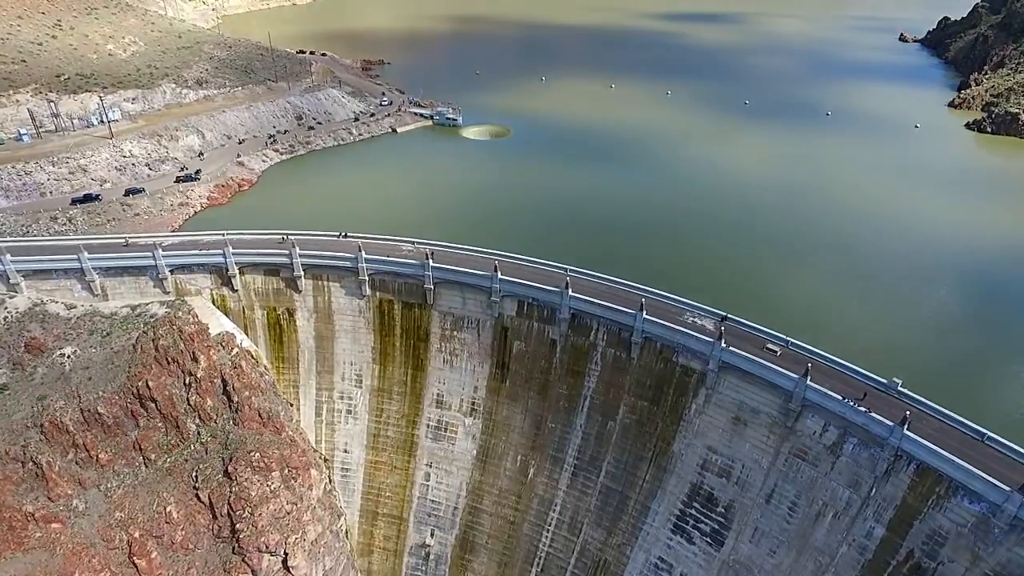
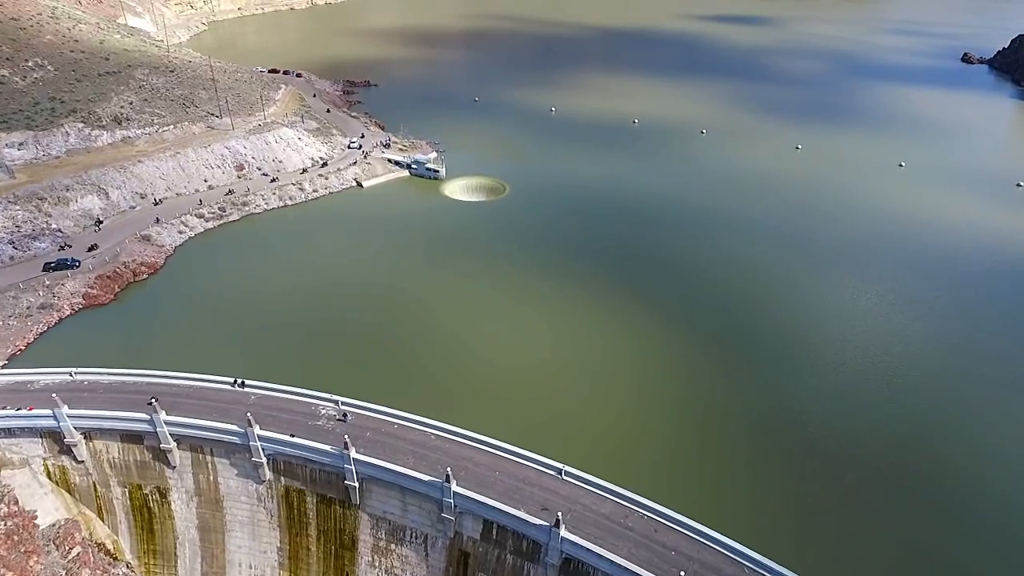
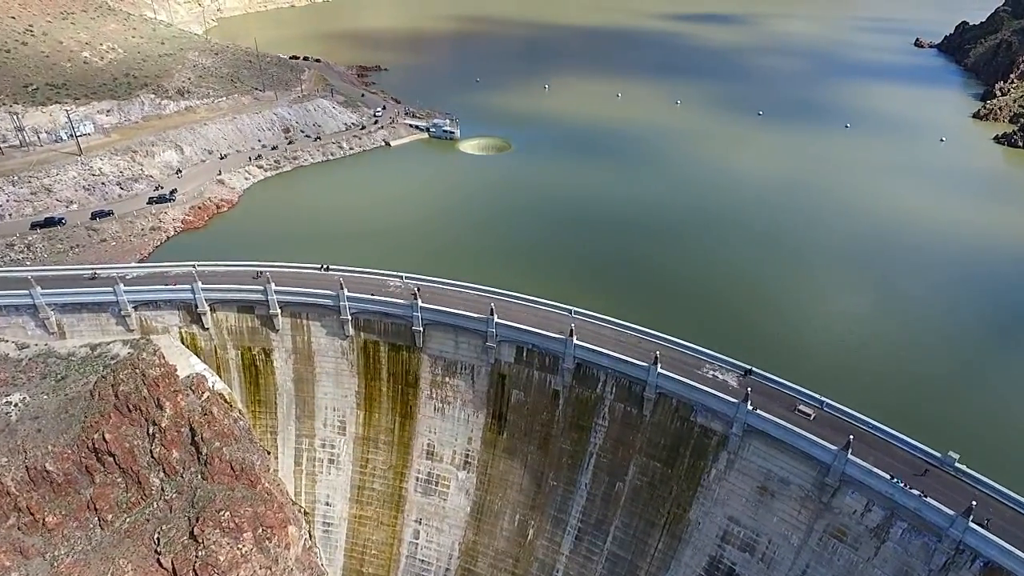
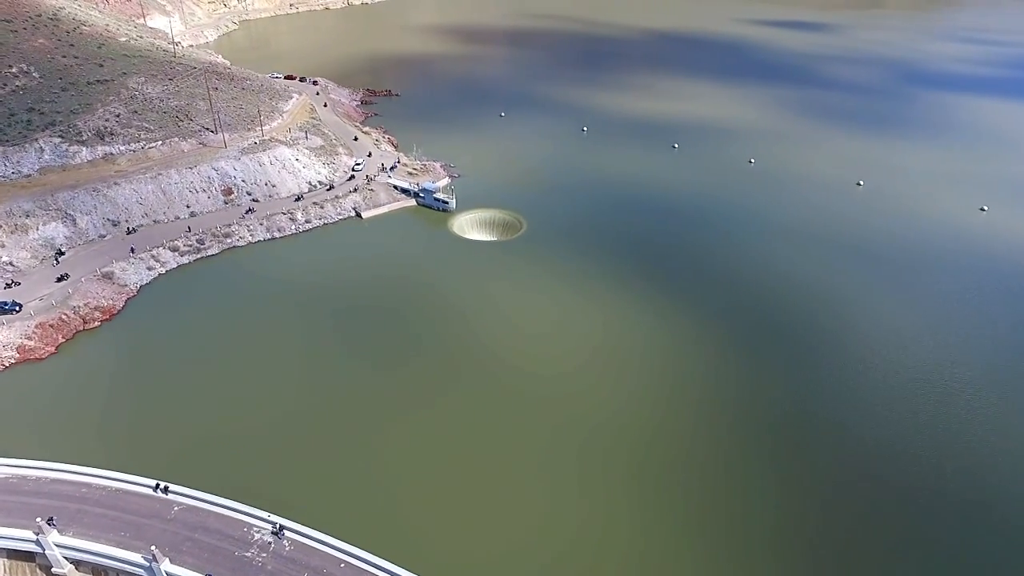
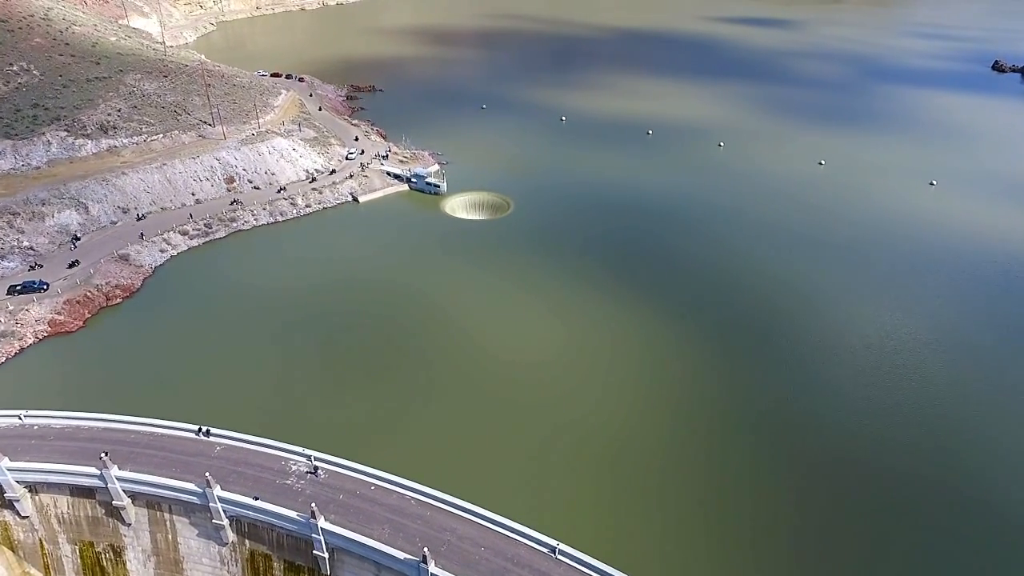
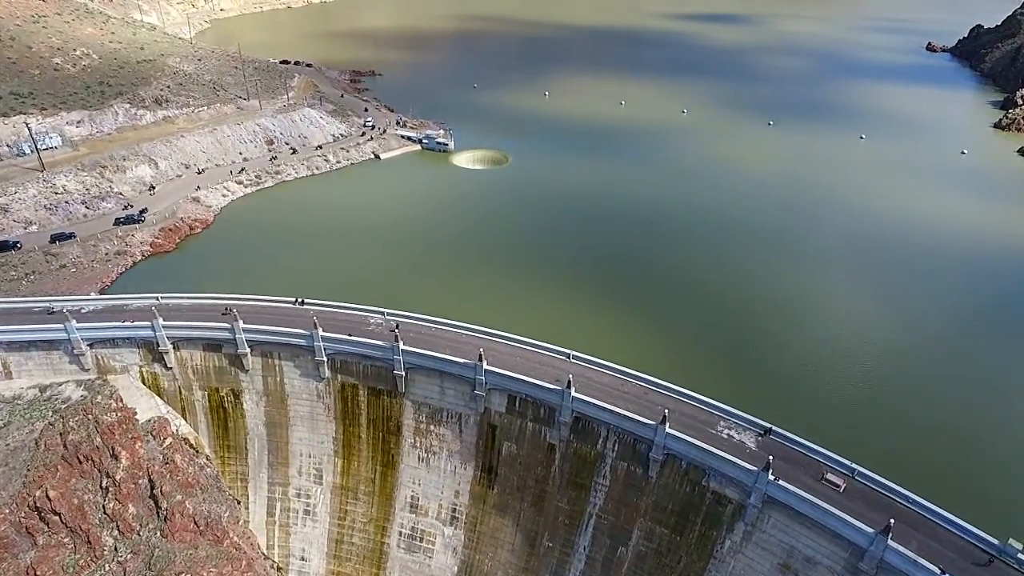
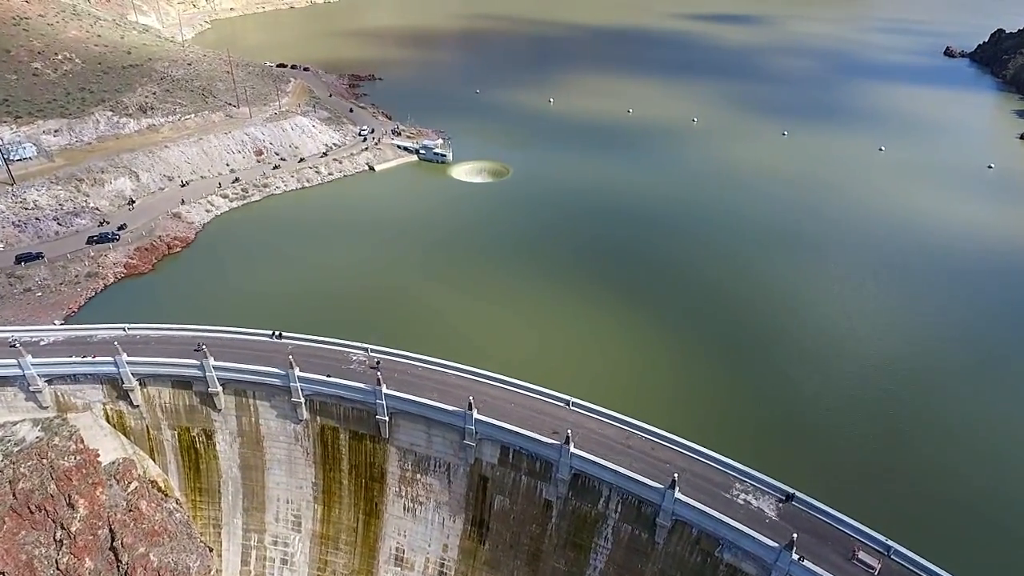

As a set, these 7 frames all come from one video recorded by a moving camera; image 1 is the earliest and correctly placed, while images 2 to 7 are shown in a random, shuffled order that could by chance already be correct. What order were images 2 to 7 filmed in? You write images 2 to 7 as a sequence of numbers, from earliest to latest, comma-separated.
3, 6, 7, 2, 5, 4
